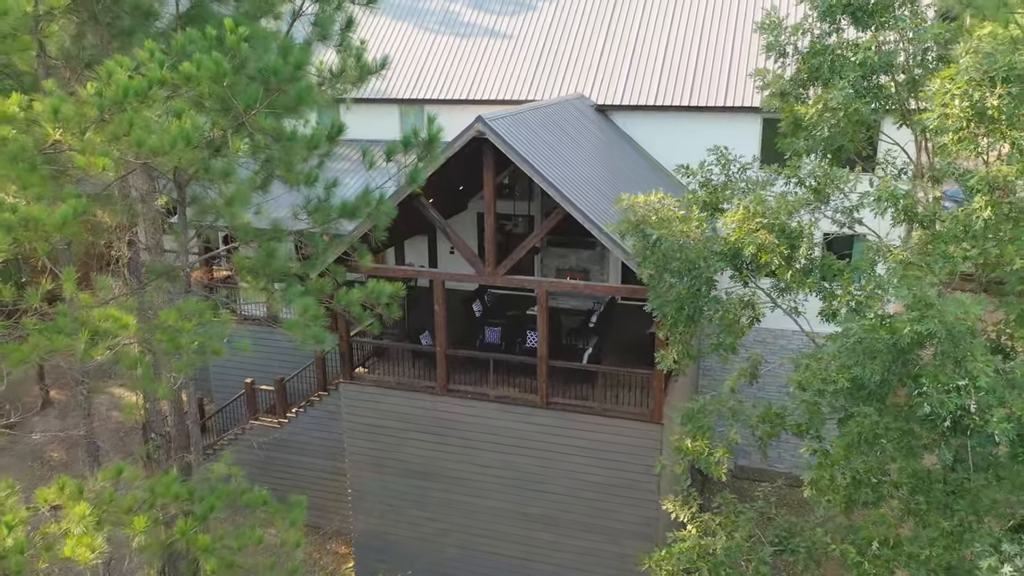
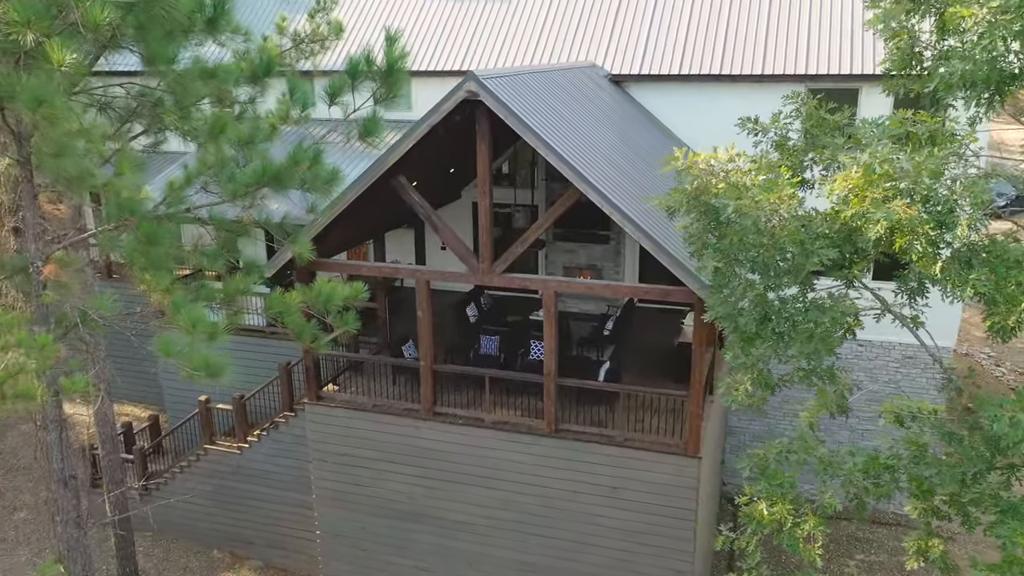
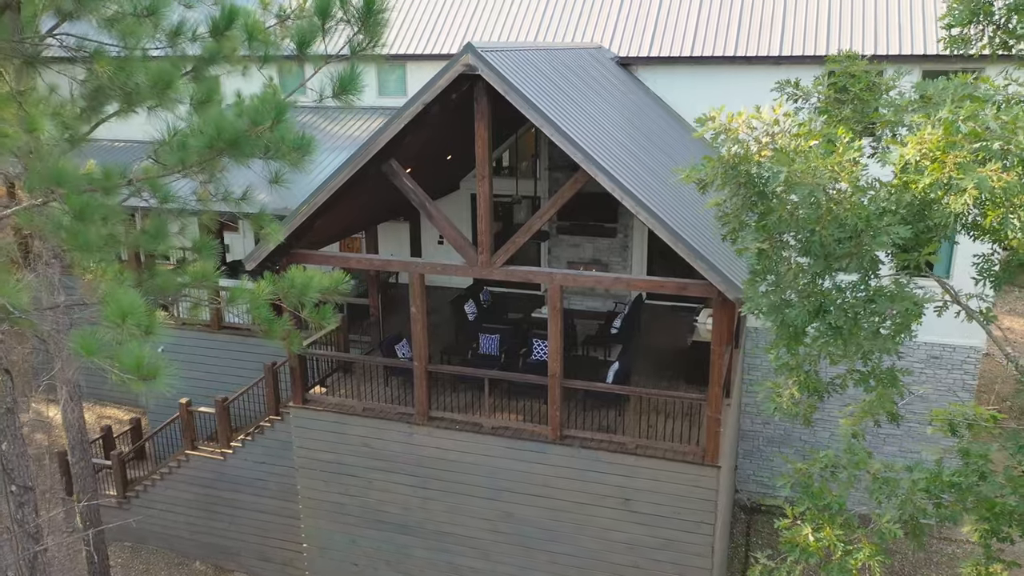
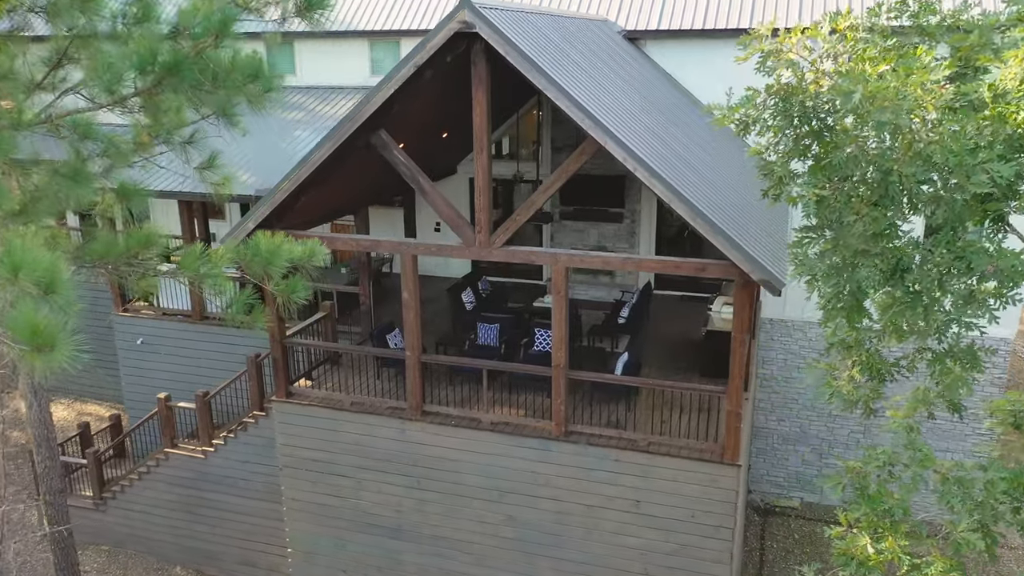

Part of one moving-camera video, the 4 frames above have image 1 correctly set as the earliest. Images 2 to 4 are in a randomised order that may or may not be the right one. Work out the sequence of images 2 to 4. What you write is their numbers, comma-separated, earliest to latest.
2, 3, 4
